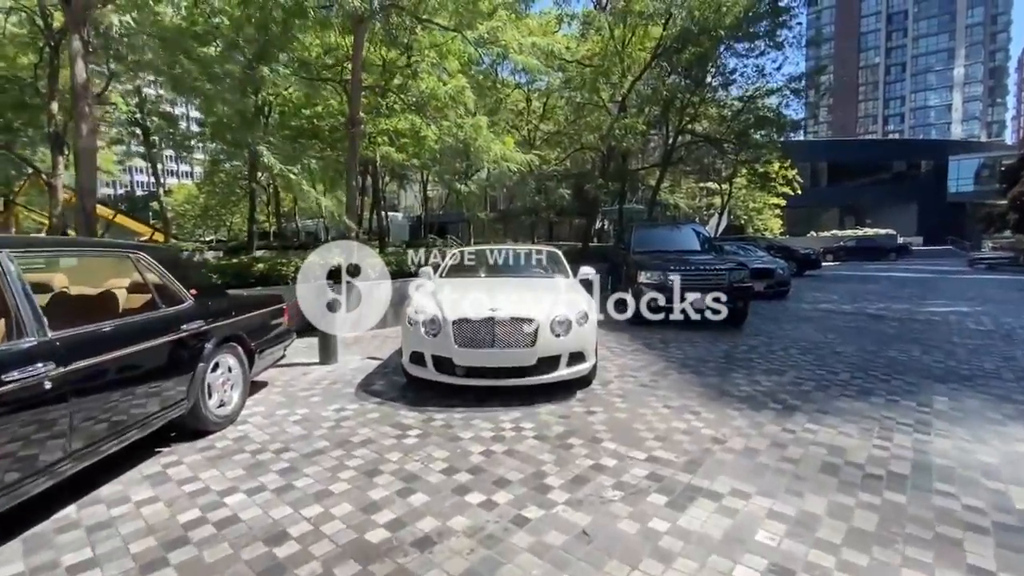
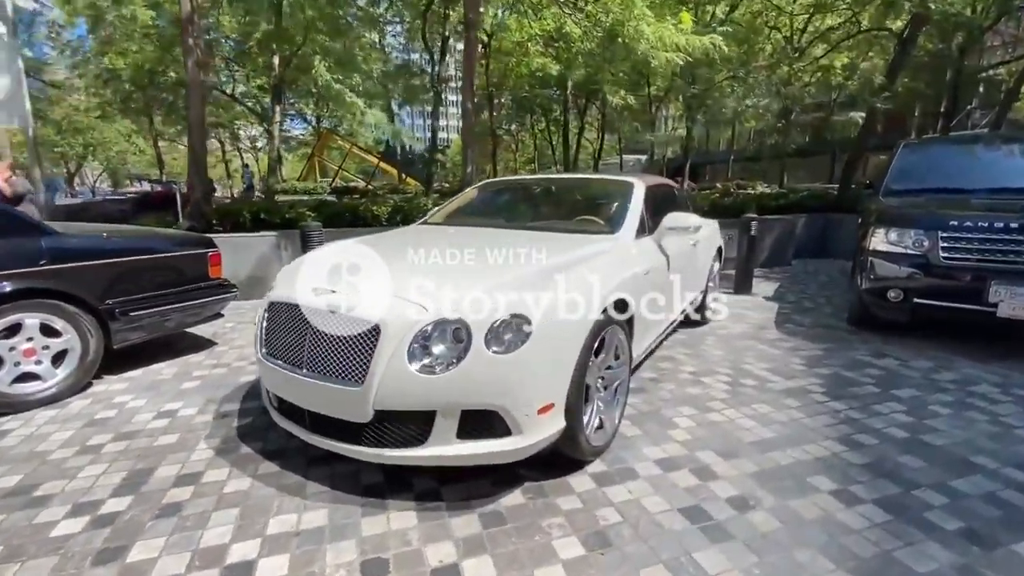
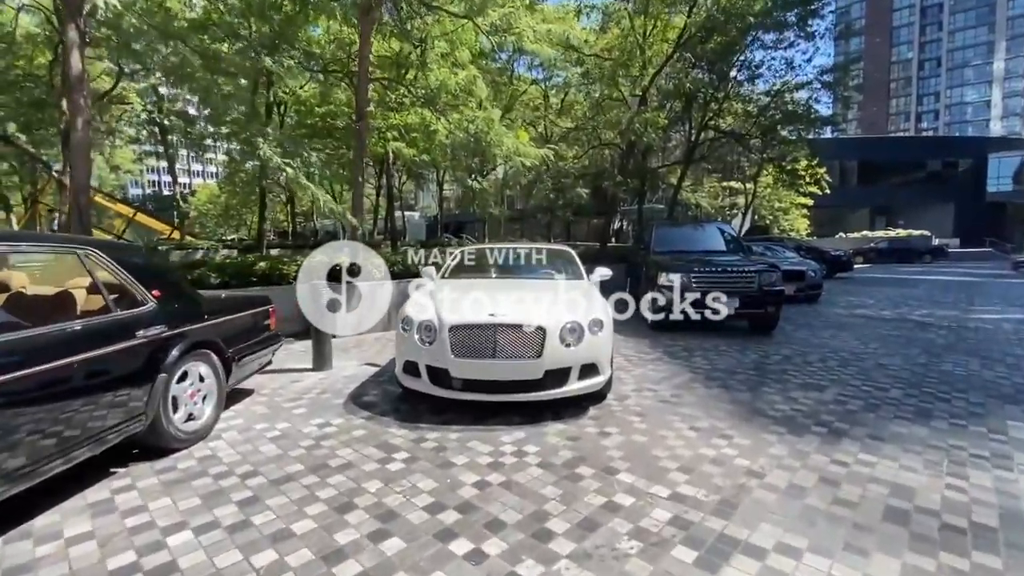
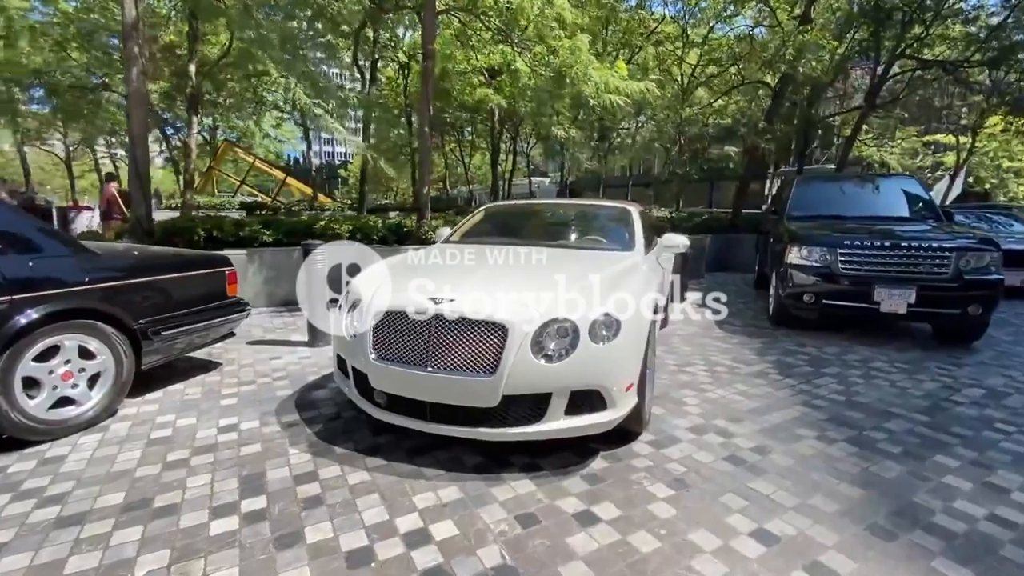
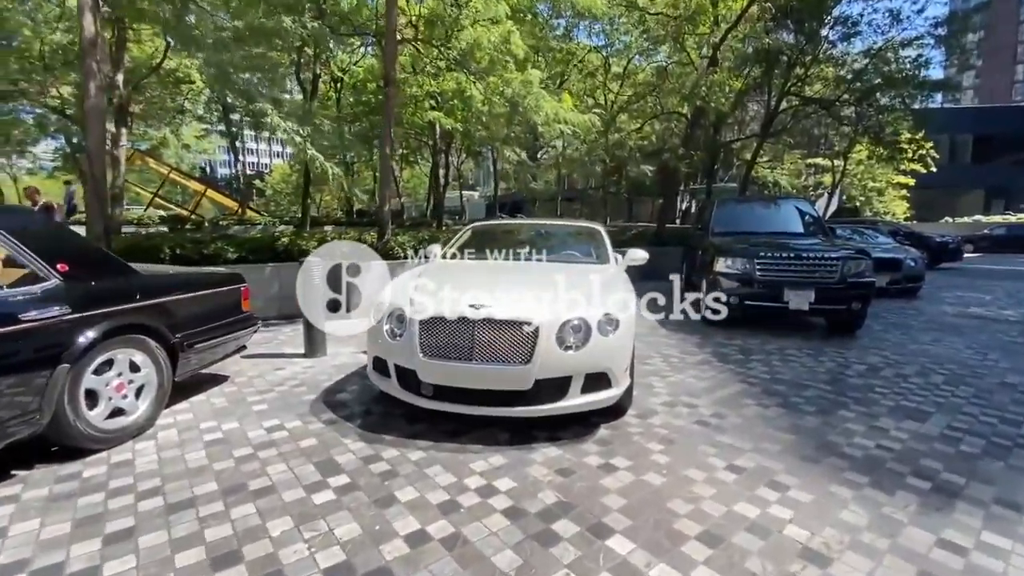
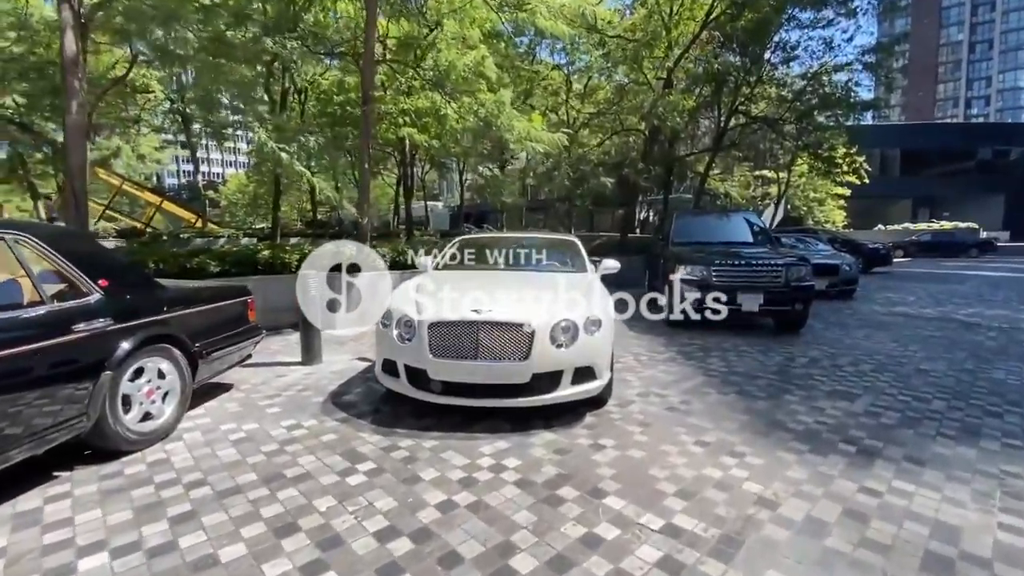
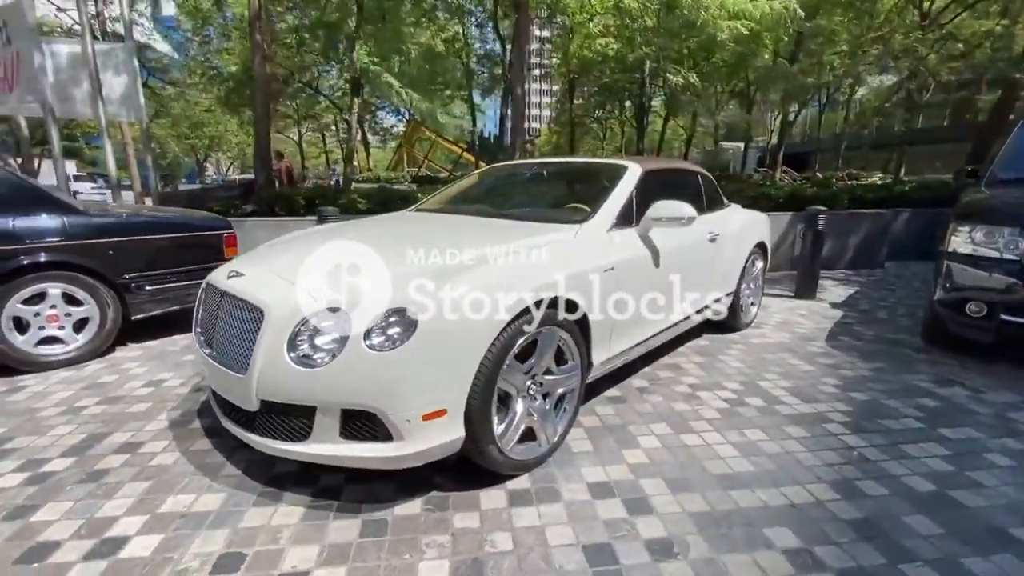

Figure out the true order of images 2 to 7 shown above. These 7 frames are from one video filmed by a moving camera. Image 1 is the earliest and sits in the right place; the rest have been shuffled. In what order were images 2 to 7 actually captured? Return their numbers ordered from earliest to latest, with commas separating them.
3, 6, 5, 4, 2, 7
